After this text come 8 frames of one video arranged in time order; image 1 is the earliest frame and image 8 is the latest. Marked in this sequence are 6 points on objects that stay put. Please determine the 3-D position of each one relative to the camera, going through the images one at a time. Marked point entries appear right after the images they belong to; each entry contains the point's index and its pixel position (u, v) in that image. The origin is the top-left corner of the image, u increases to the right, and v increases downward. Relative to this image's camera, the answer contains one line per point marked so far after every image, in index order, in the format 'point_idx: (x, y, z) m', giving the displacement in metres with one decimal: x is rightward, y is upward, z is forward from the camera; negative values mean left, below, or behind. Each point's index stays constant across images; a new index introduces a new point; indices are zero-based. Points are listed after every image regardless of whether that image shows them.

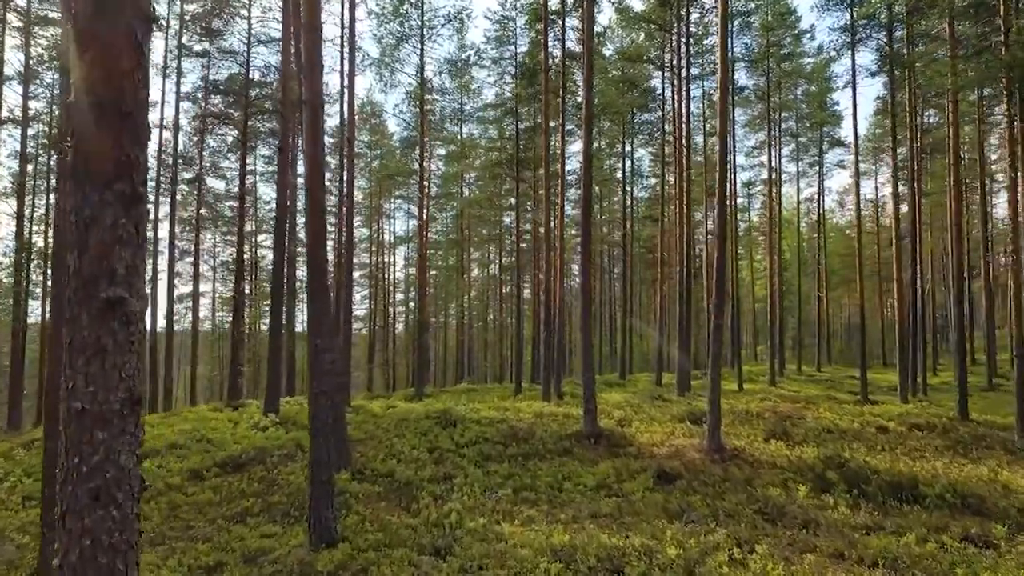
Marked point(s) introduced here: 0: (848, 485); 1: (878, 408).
0: (+3.6, -2.1, +7.1) m
1: (+9.1, -3.0, +16.6) m
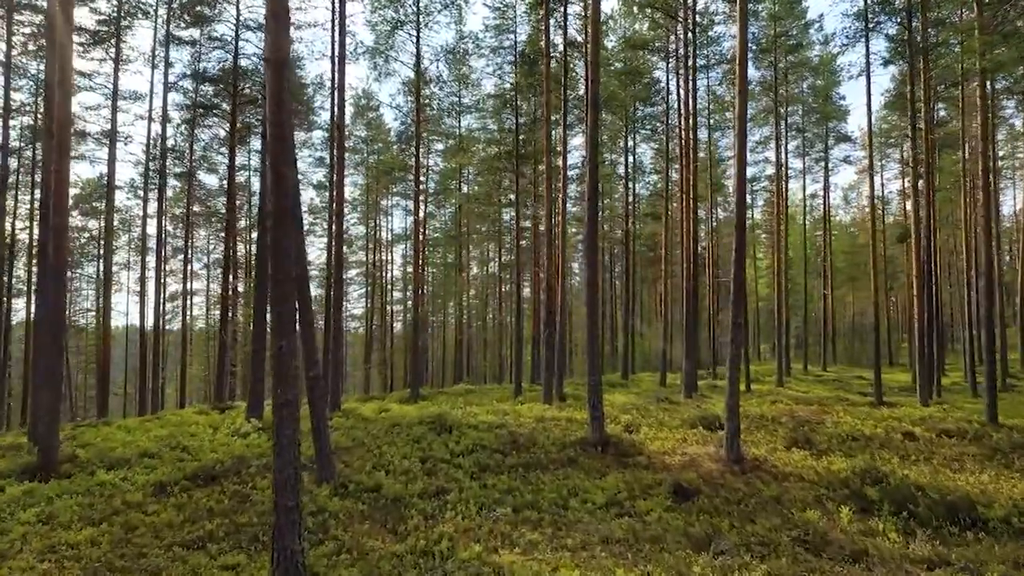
0: (+3.6, -2.1, +6.3) m
1: (+9.1, -2.9, +15.8) m
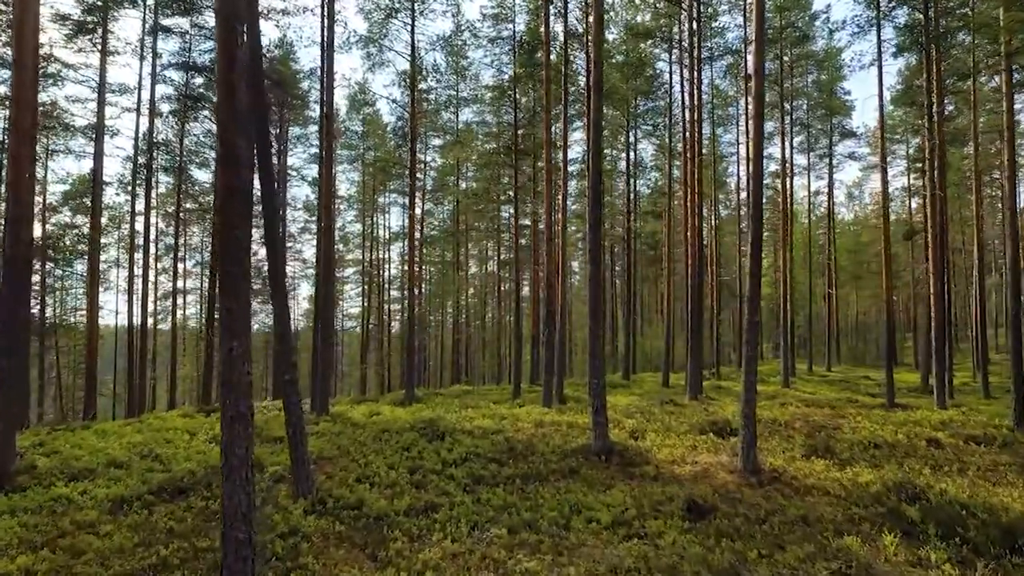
0: (+3.6, -2.0, +5.6) m
1: (+9.1, -2.8, +15.0) m
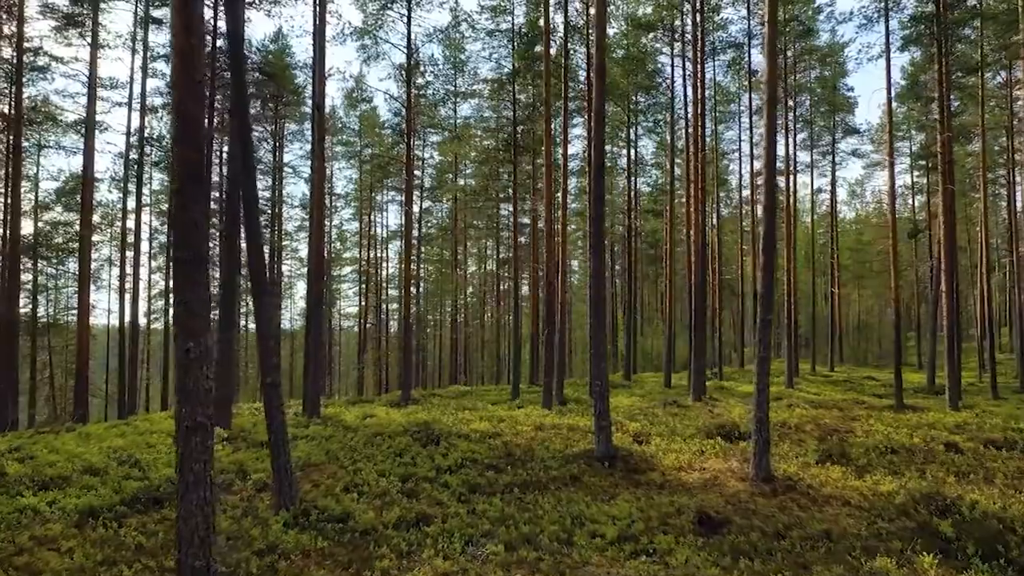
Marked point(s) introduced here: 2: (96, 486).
0: (+3.5, -2.0, +5.1) m
1: (+9.0, -2.8, +14.5) m
2: (-5.0, -2.4, +8.0) m
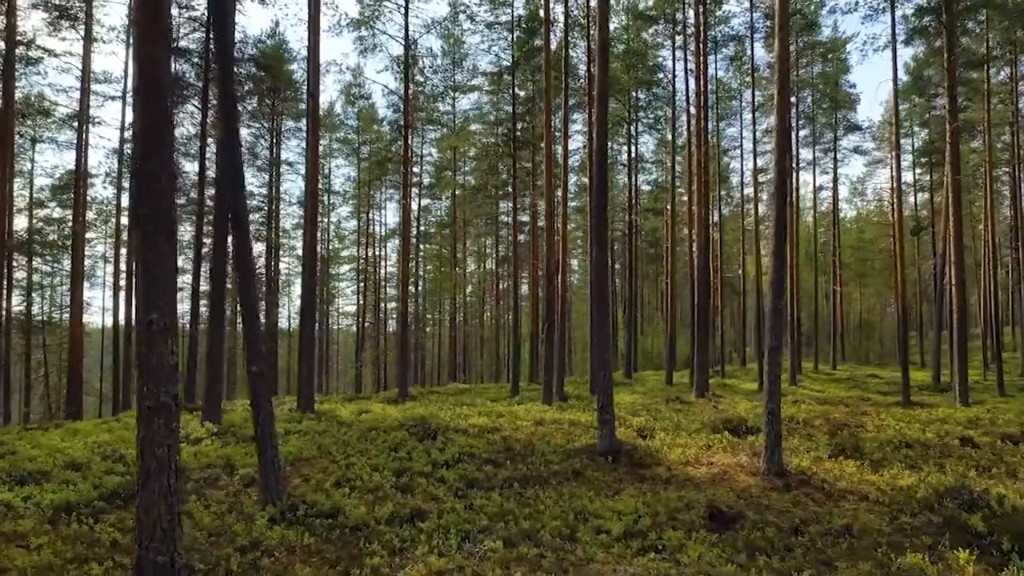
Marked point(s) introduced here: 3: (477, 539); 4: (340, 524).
0: (+3.5, -1.8, +4.7) m
1: (+9.0, -2.6, +14.2) m
2: (-5.0, -2.2, +7.7) m
3: (-0.3, -2.1, +5.7) m
4: (-1.5, -2.1, +6.0) m
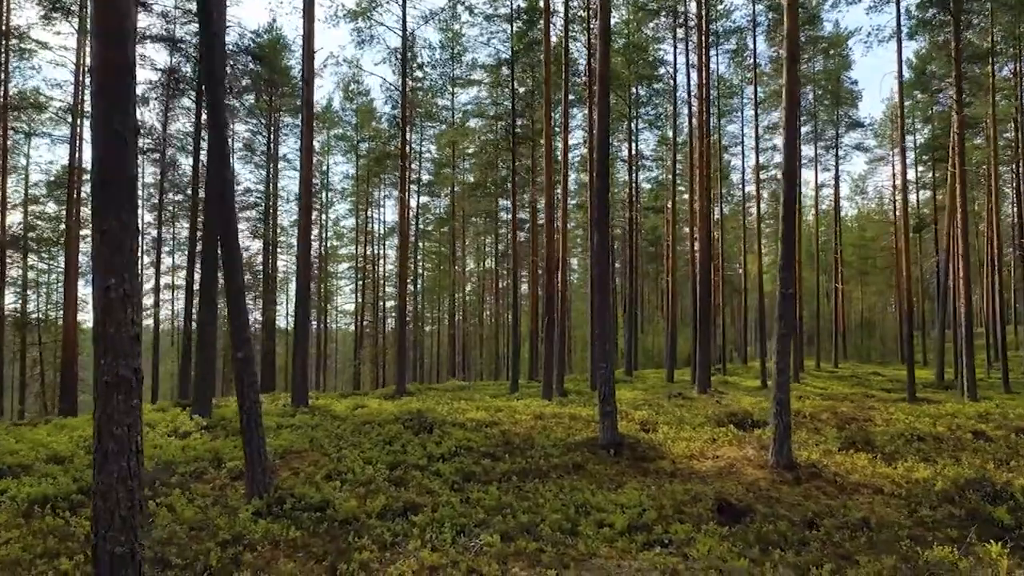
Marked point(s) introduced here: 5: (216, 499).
0: (+3.5, -1.6, +4.4) m
1: (+9.0, -2.5, +13.9) m
2: (-5.0, -2.1, +7.4) m
3: (-0.3, -2.0, +5.4) m
4: (-1.5, -2.0, +5.7) m
5: (-2.8, -2.0, +6.3) m
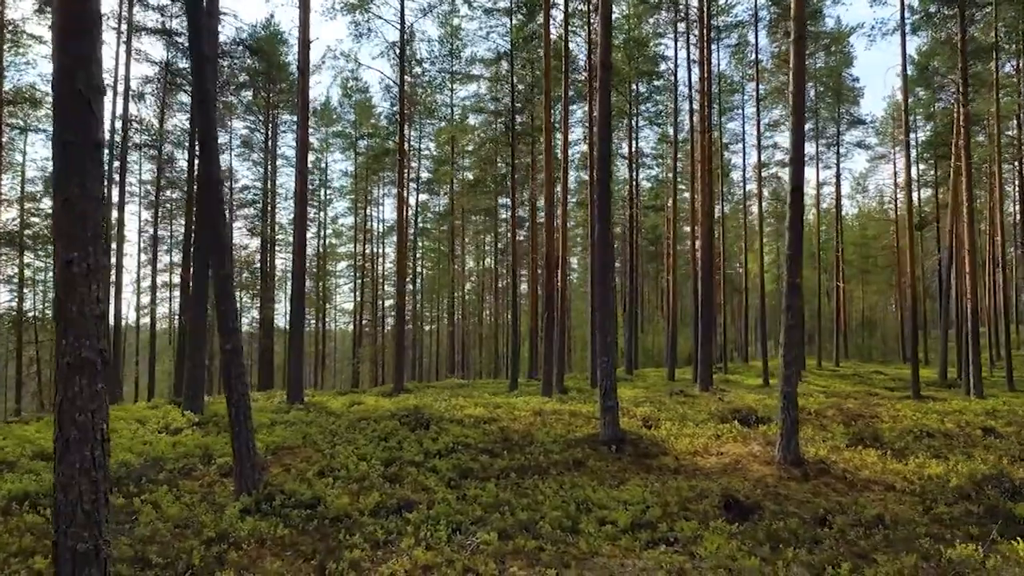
0: (+3.5, -1.5, +4.2) m
1: (+9.0, -2.4, +13.7) m
2: (-5.1, -2.0, +7.1) m
3: (-0.3, -1.9, +5.2) m
4: (-1.6, -1.9, +5.4) m
5: (-2.8, -1.9, +6.0) m
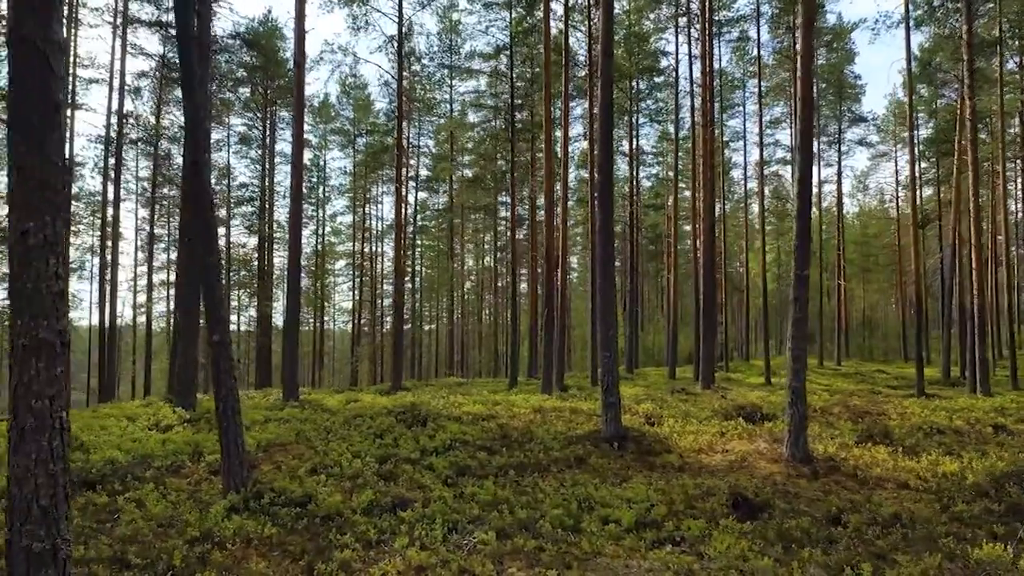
0: (+3.5, -1.5, +4.0) m
1: (+9.0, -2.3, +13.5) m
2: (-5.1, -1.9, +6.9) m
3: (-0.3, -1.8, +5.0) m
4: (-1.6, -1.8, +5.2) m
5: (-2.8, -1.8, +5.8) m
